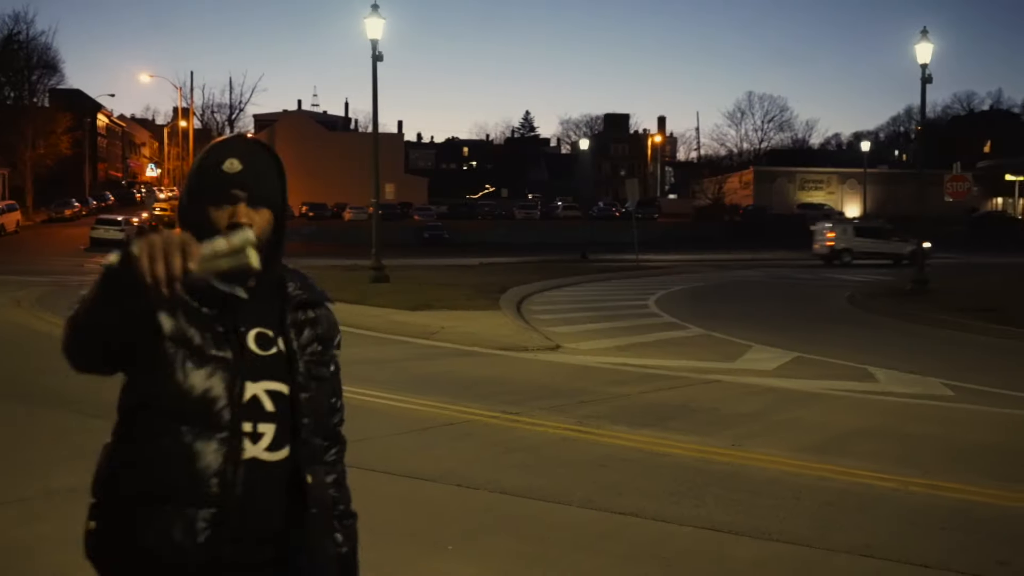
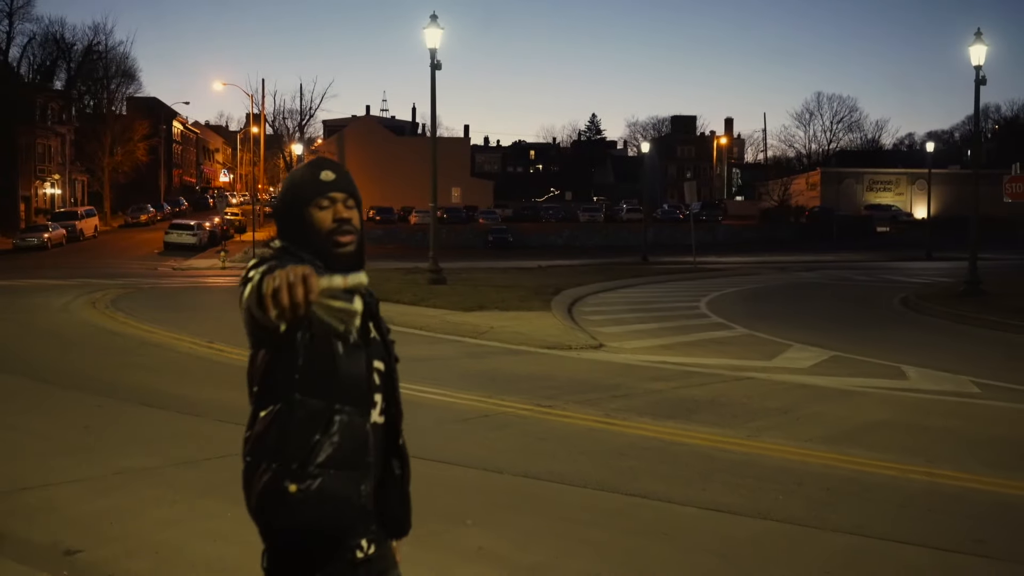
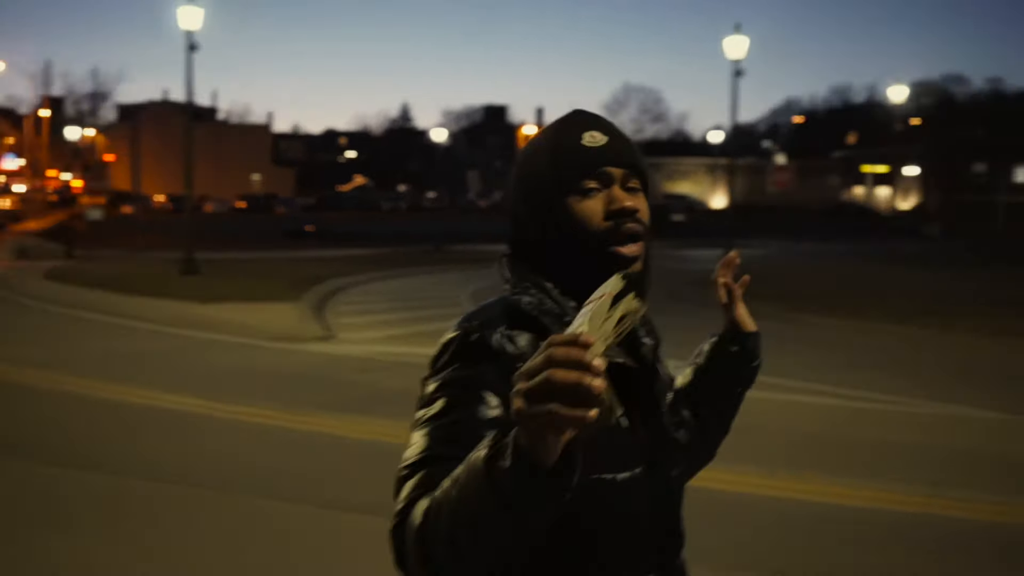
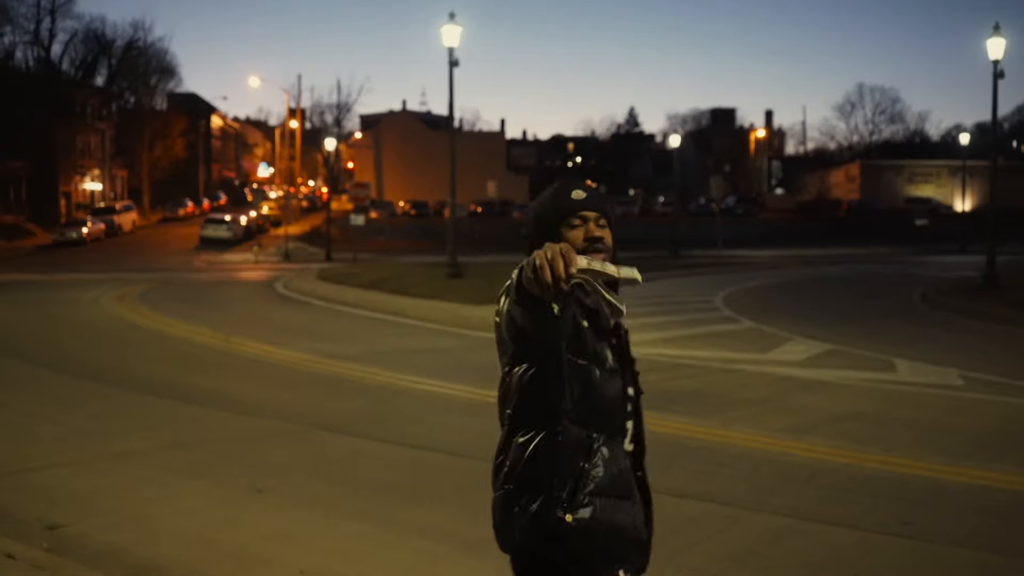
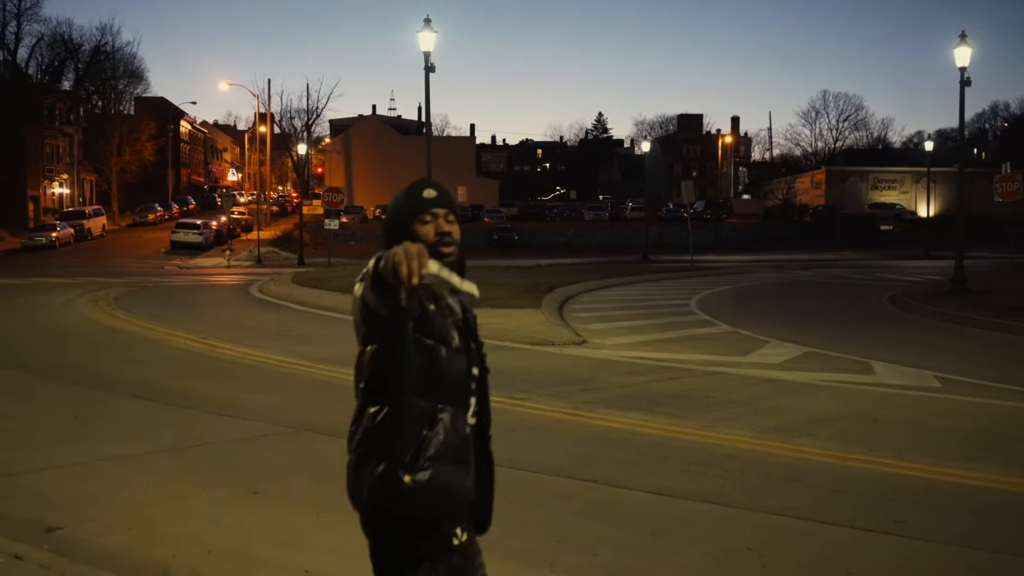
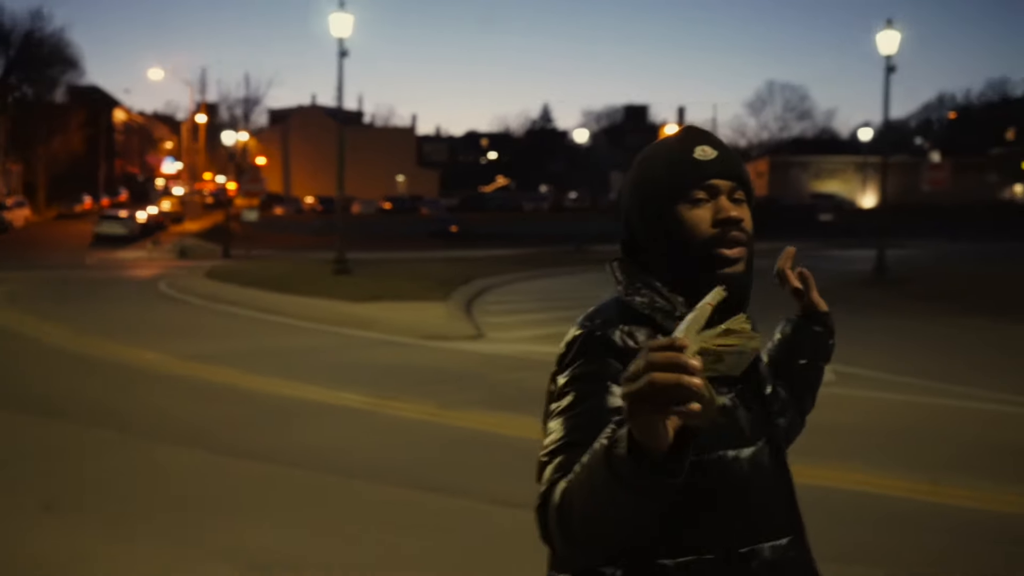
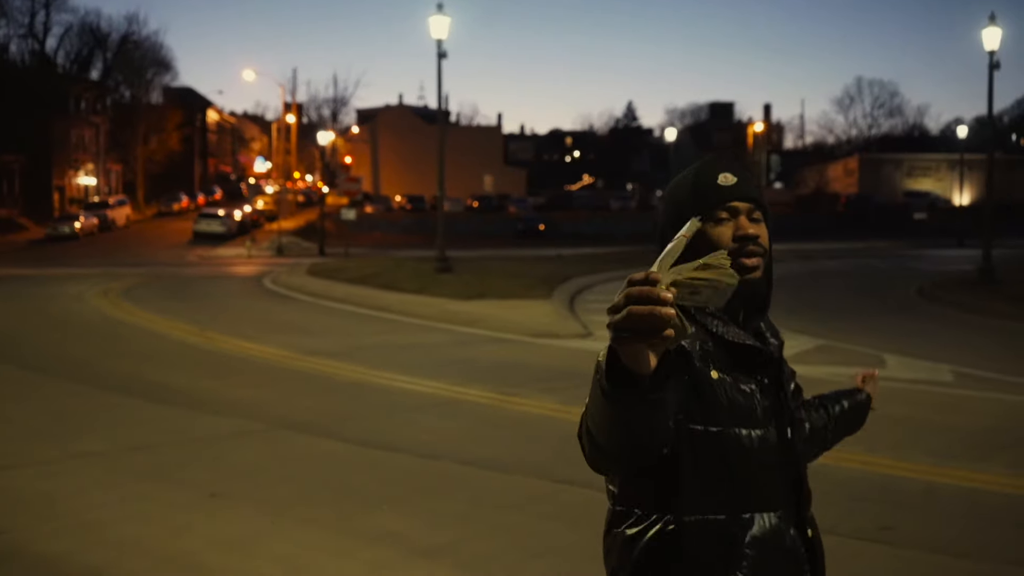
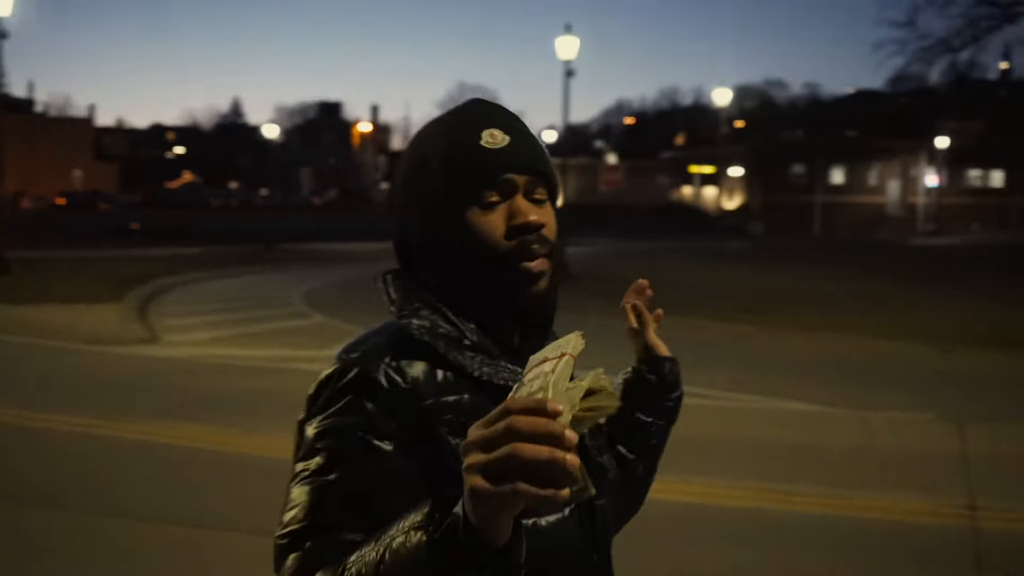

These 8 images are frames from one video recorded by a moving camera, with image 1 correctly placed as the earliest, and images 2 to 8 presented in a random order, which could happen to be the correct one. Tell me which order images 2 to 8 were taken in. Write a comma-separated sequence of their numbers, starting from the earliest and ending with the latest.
2, 5, 4, 7, 6, 3, 8
